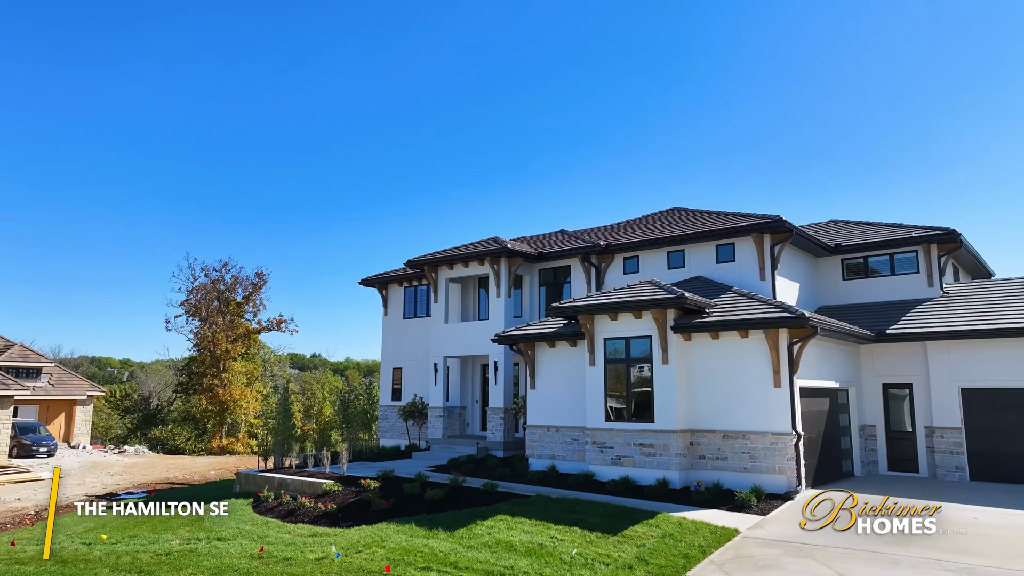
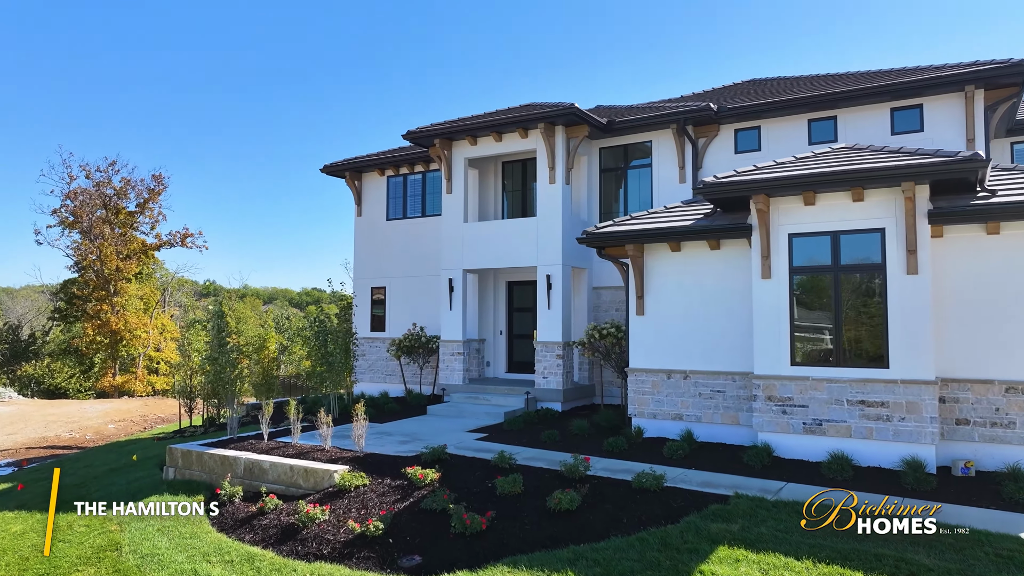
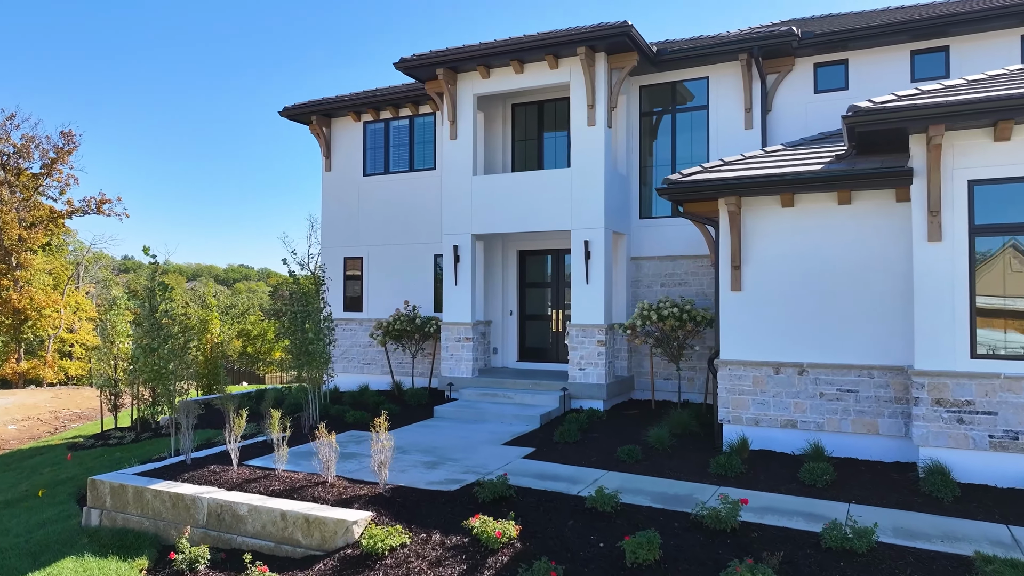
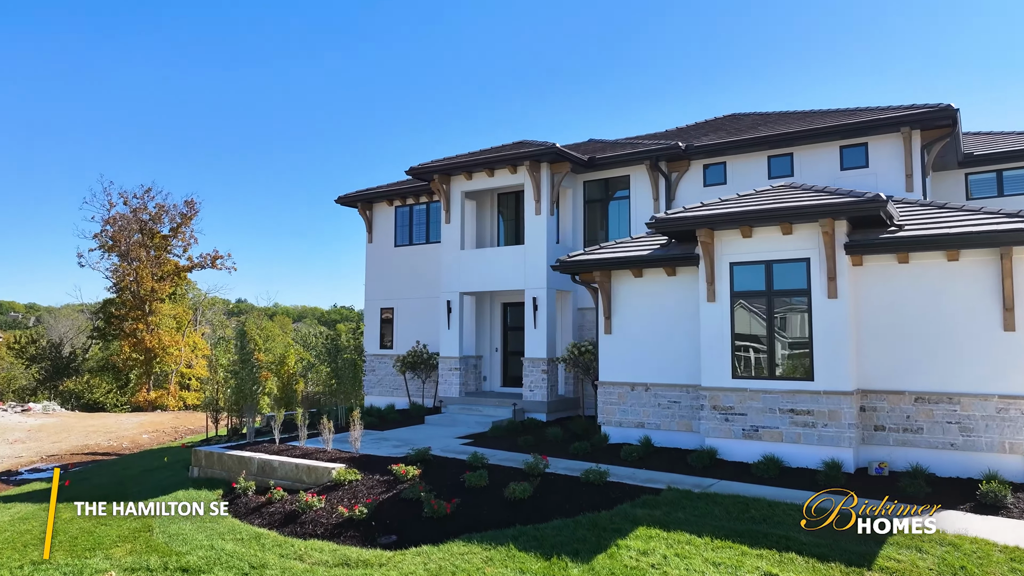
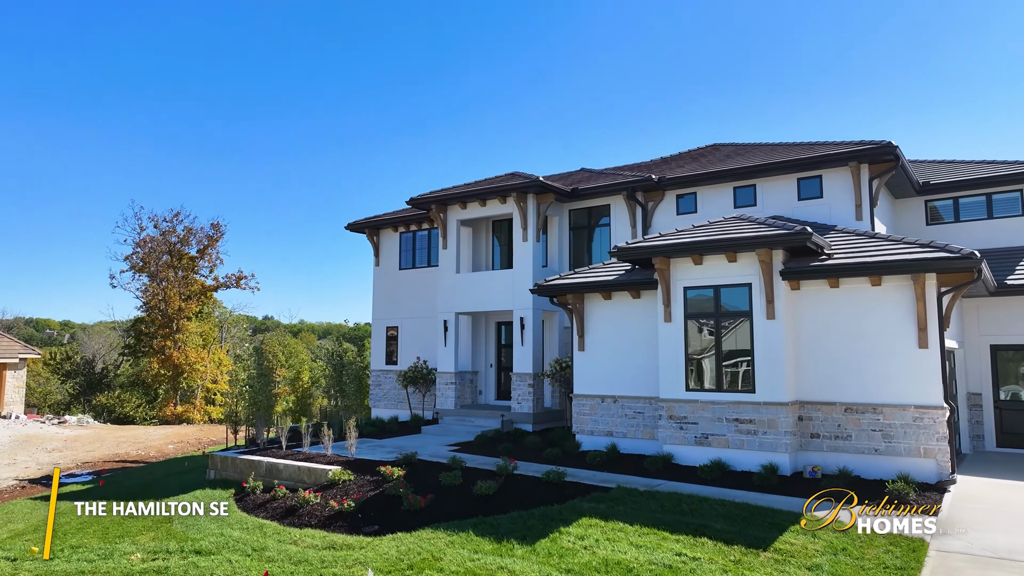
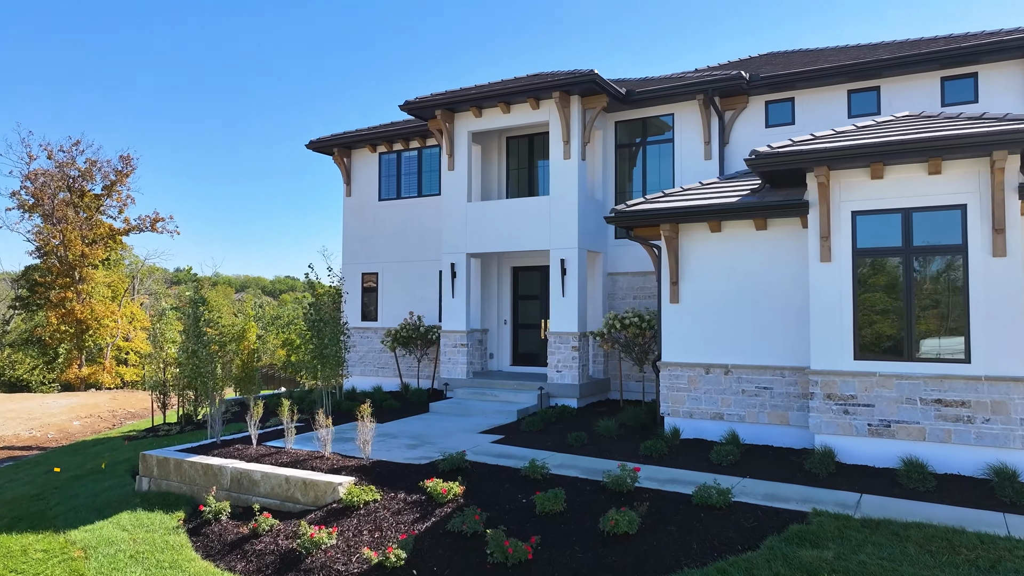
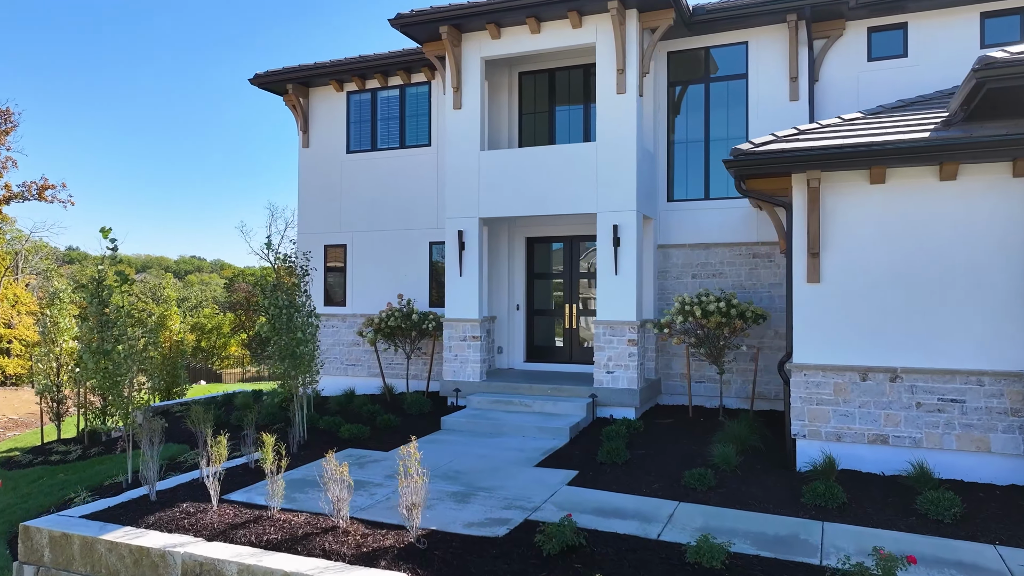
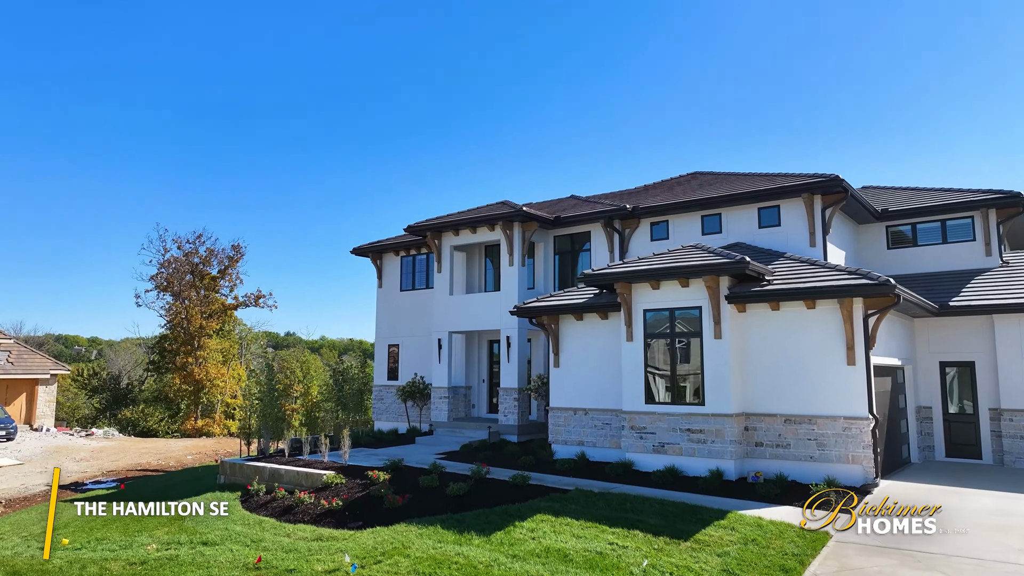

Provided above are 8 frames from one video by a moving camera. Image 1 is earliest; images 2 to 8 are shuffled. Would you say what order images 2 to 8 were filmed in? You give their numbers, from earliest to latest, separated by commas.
8, 5, 4, 2, 6, 3, 7
